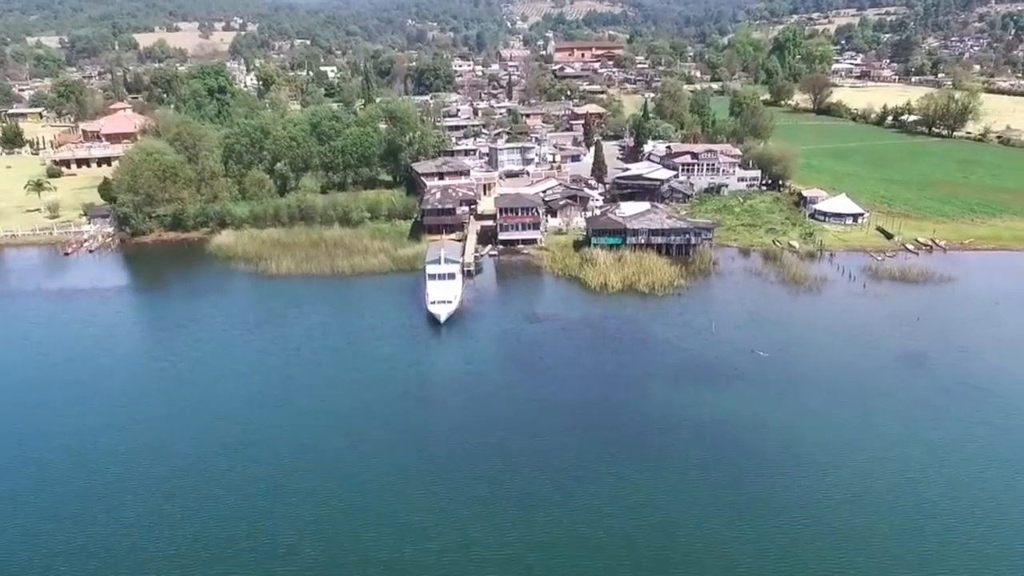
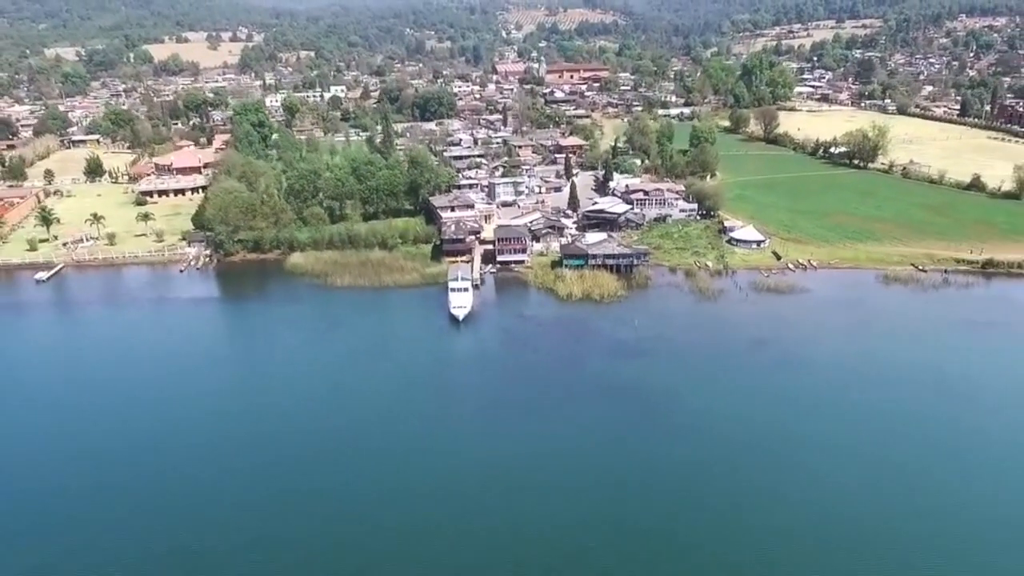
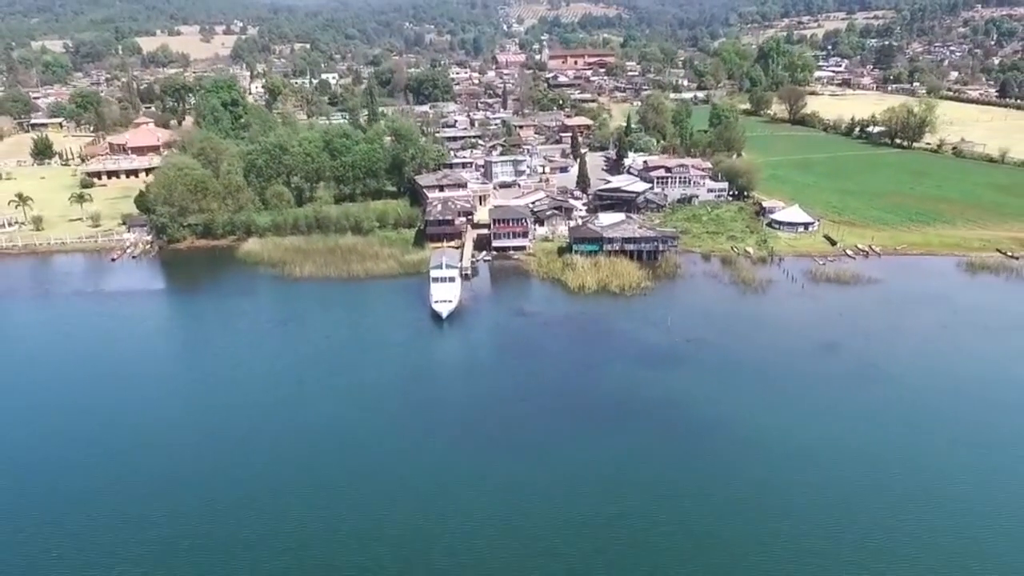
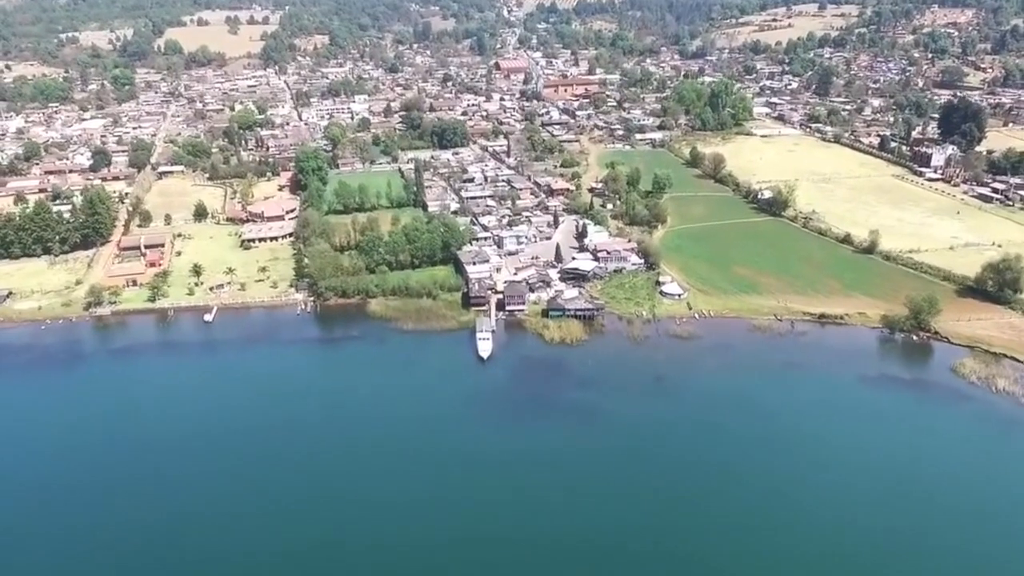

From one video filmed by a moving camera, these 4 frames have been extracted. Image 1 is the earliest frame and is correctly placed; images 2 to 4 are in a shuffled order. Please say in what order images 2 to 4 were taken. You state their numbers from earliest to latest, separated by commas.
3, 2, 4
